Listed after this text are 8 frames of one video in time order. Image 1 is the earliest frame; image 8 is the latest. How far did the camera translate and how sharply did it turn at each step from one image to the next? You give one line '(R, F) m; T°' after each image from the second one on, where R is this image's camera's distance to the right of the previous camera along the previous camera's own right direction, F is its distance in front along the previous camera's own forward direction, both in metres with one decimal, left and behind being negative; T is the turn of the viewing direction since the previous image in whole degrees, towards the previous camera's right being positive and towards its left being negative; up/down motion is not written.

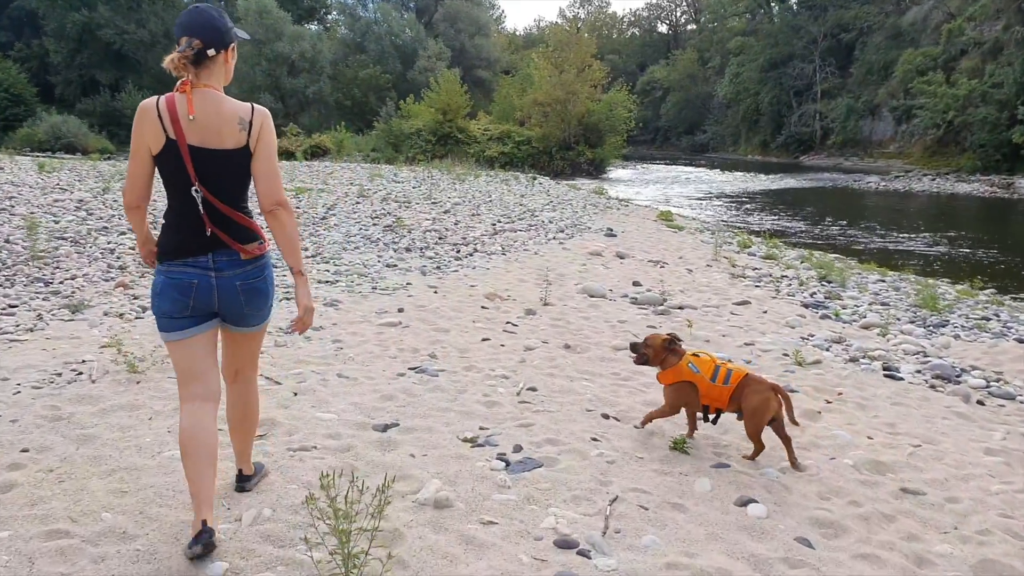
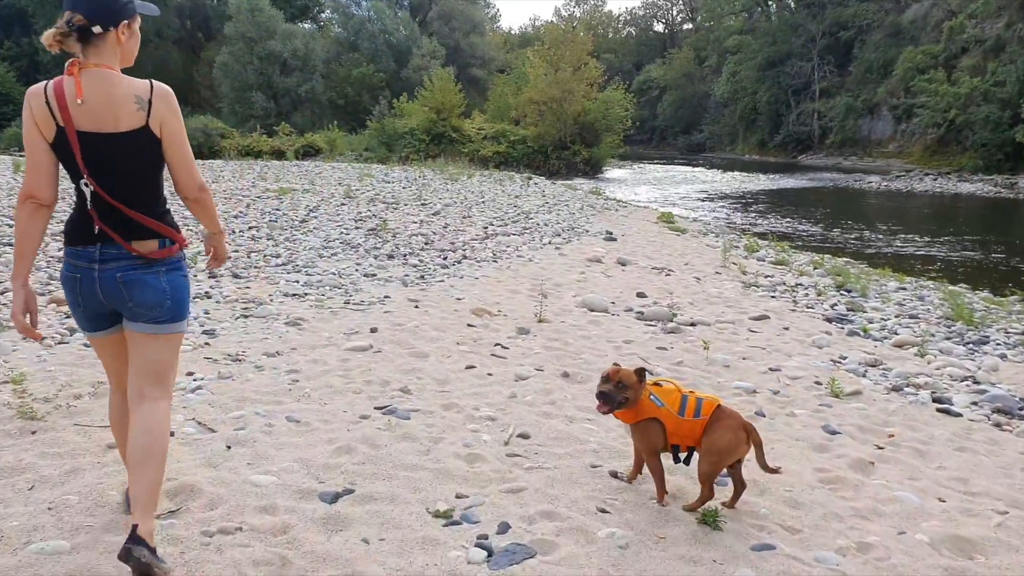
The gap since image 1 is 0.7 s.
(0.0, +0.9) m; 0°
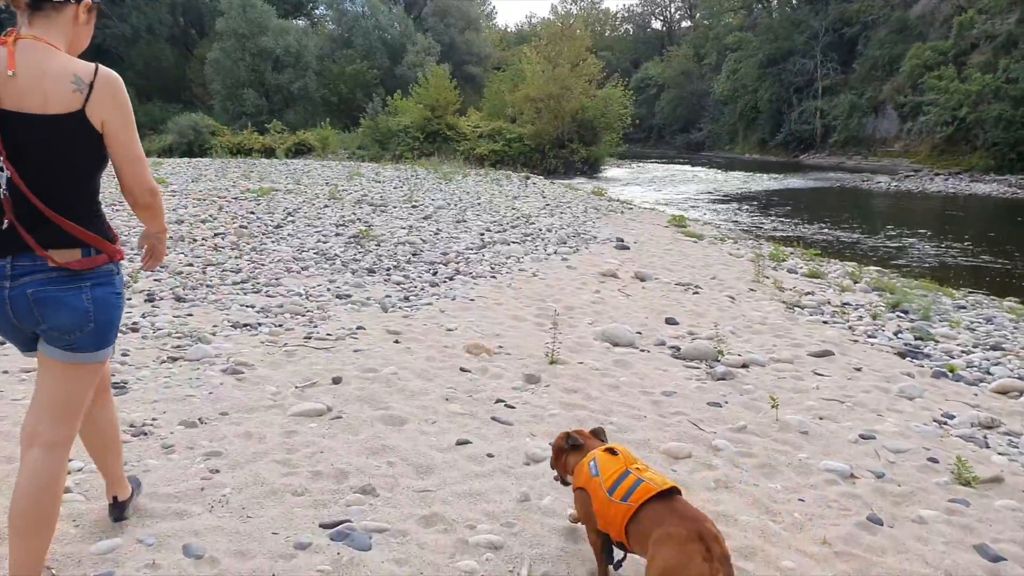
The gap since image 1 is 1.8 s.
(-0.1, +1.4) m; 0°
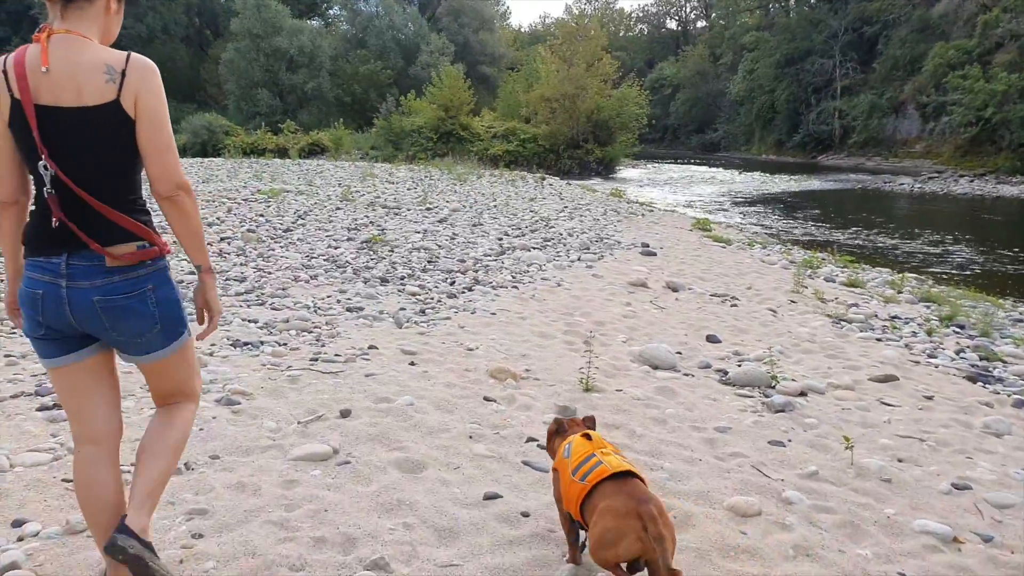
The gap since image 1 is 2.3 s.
(-0.1, +0.6) m; -1°
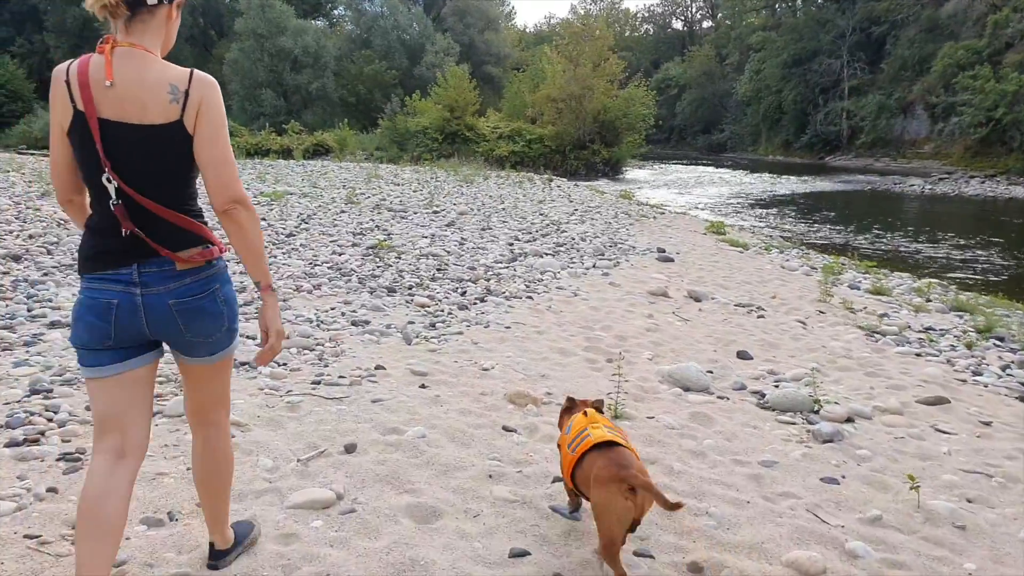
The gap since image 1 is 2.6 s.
(-0.1, +0.4) m; 0°
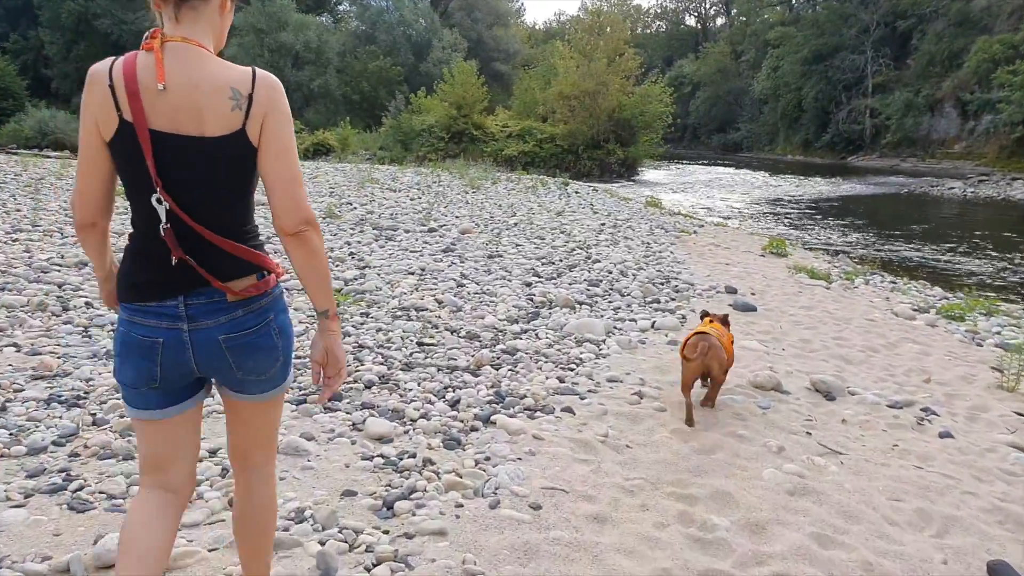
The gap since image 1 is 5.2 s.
(-0.1, +2.9) m; -1°
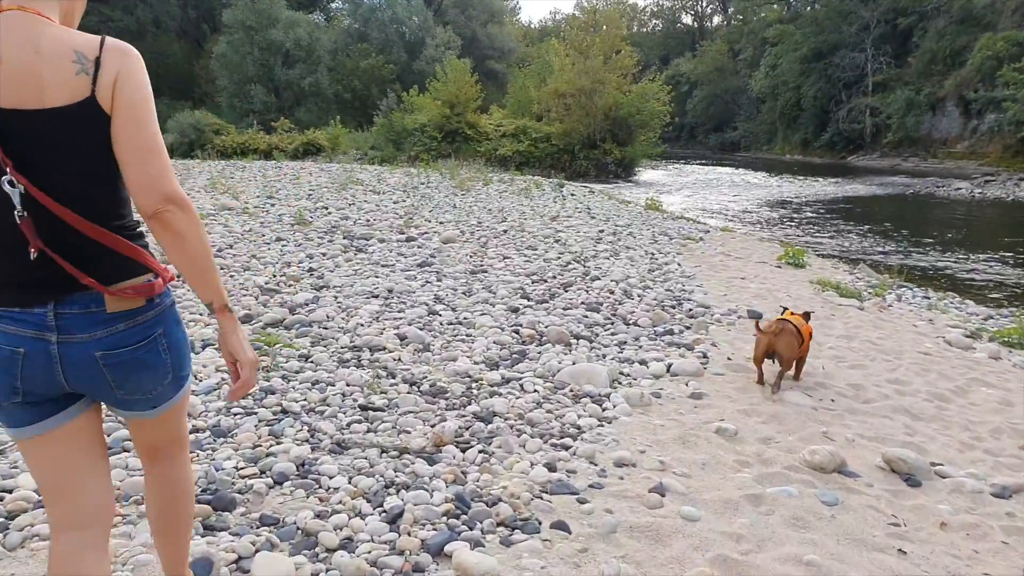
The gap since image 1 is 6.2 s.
(+0.1, +1.3) m; 0°
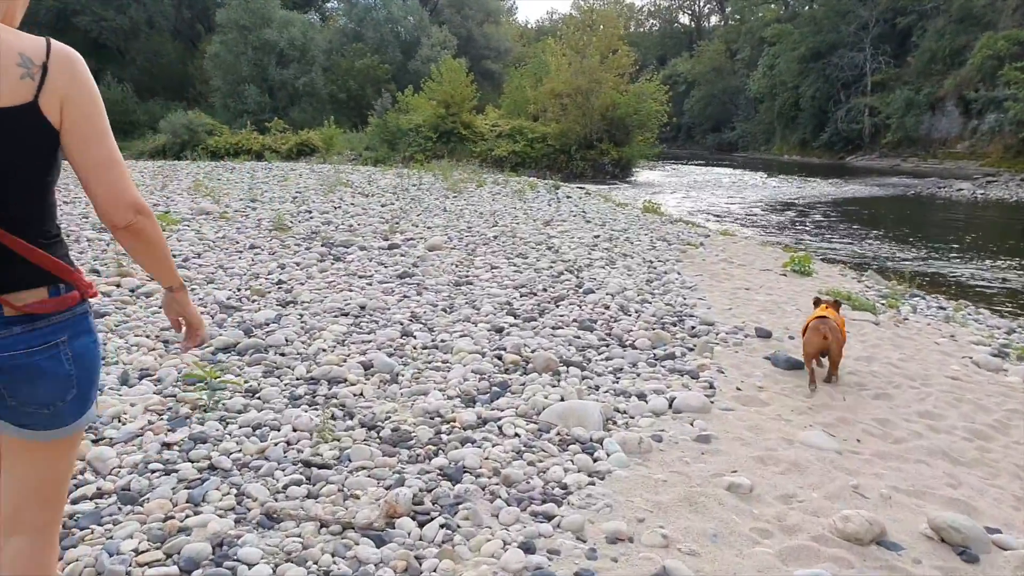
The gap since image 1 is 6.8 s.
(+0.1, +0.6) m; 0°
